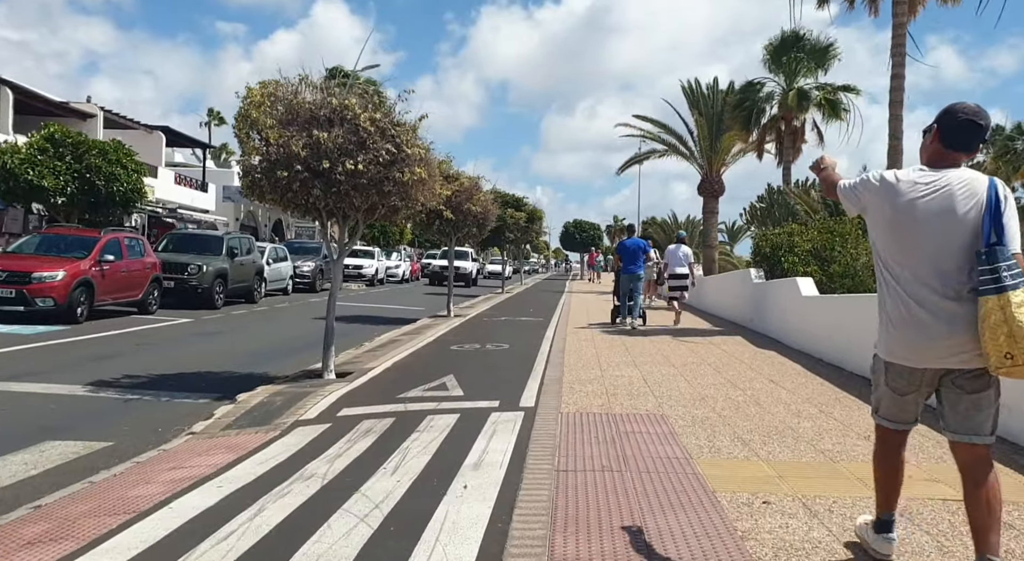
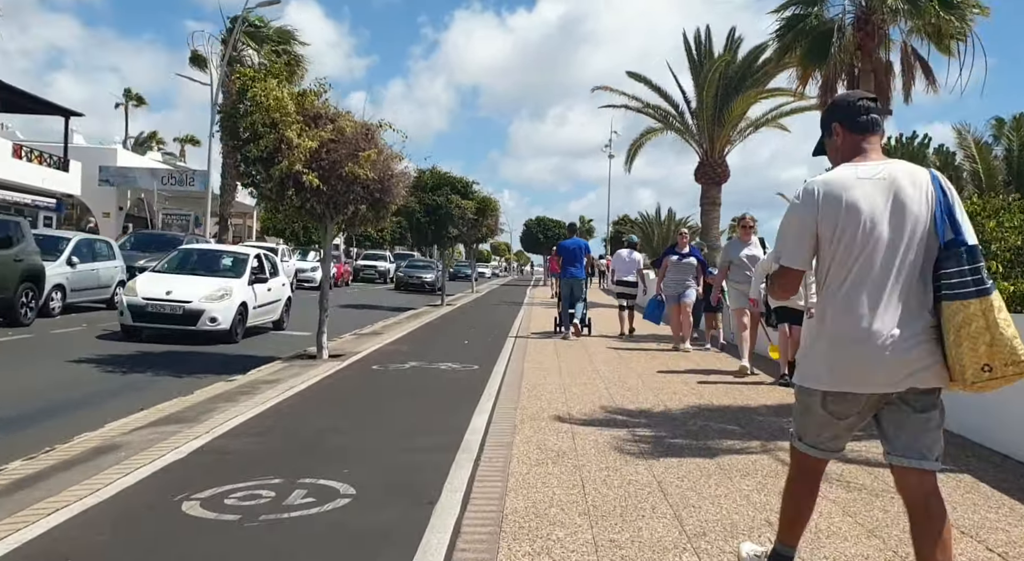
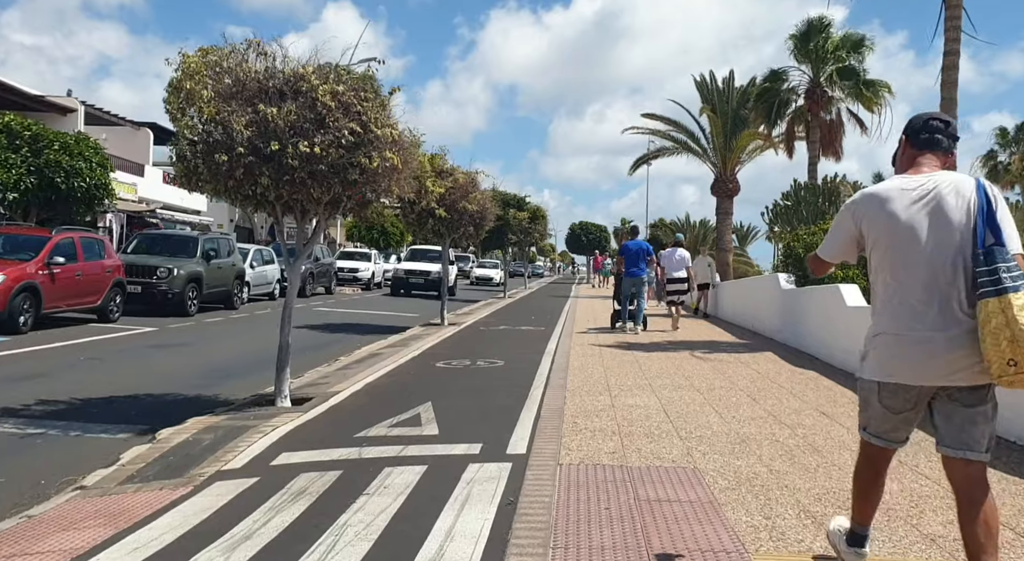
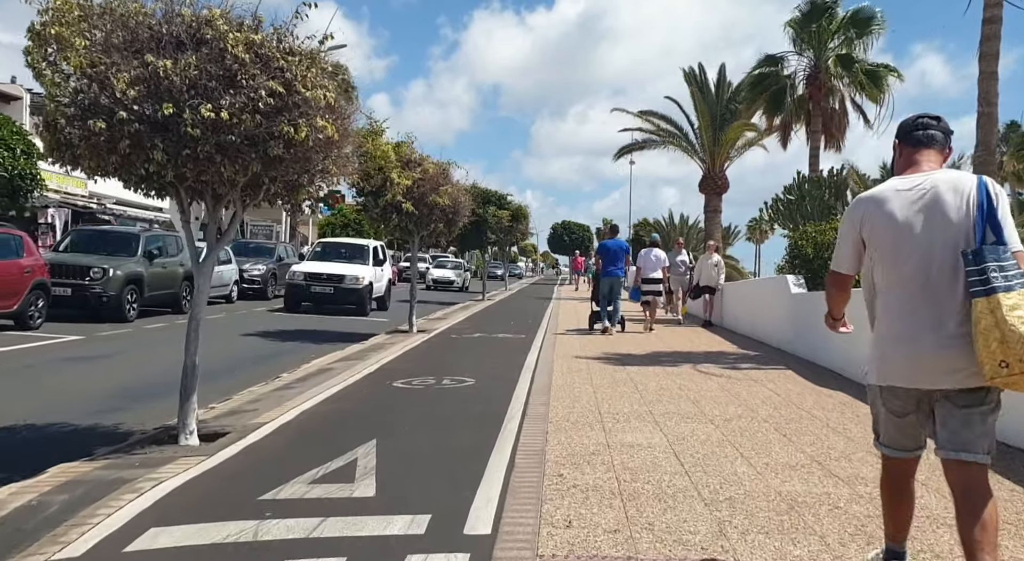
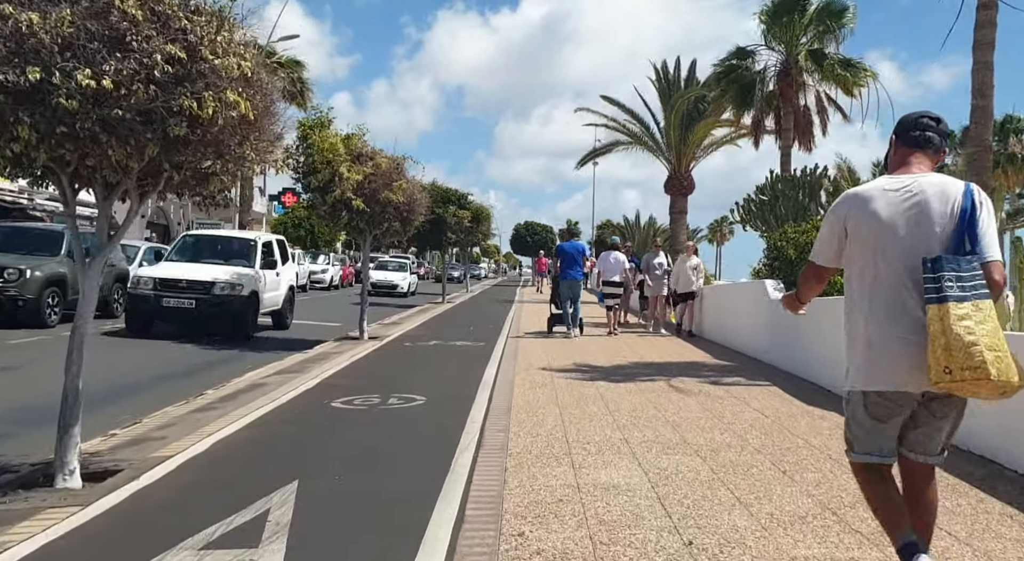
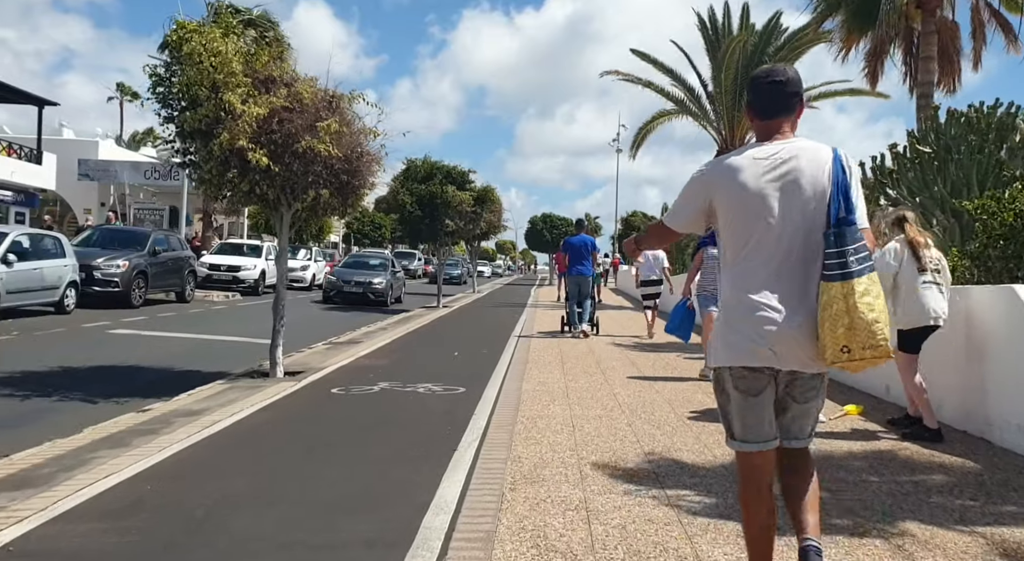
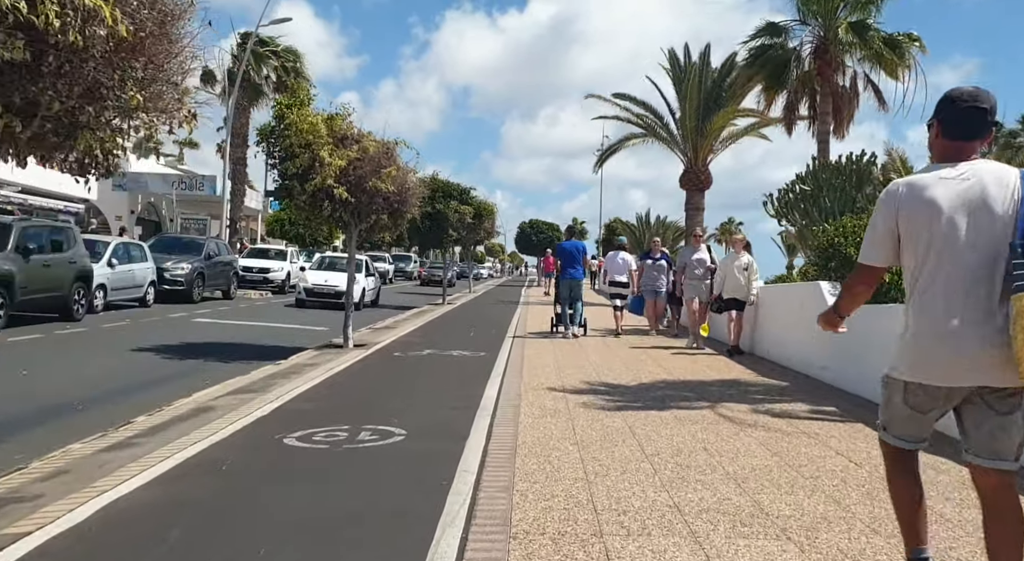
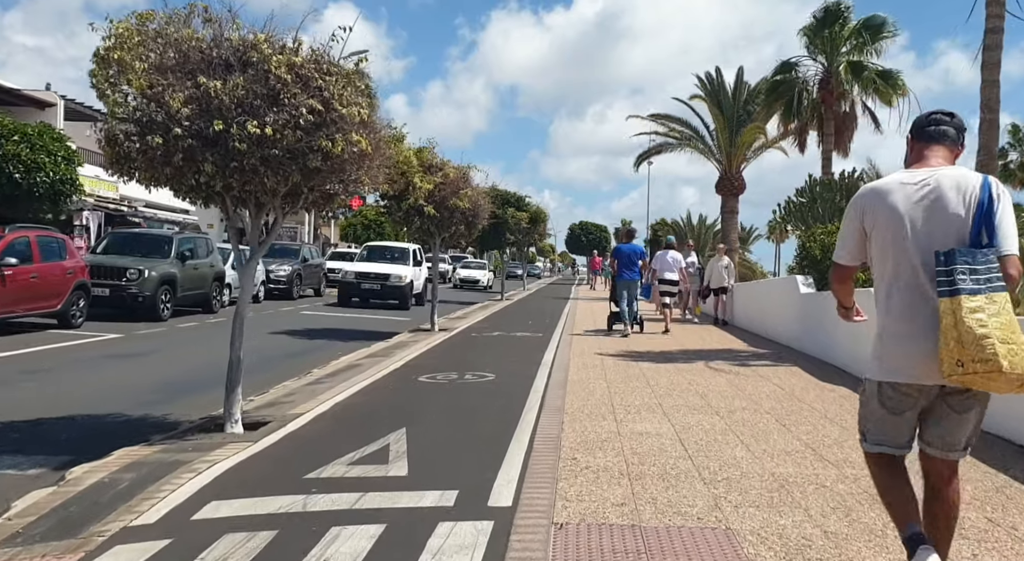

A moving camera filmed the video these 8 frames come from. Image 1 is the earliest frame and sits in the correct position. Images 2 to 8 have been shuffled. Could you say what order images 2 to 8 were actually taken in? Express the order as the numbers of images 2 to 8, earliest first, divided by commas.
3, 8, 4, 5, 7, 2, 6
